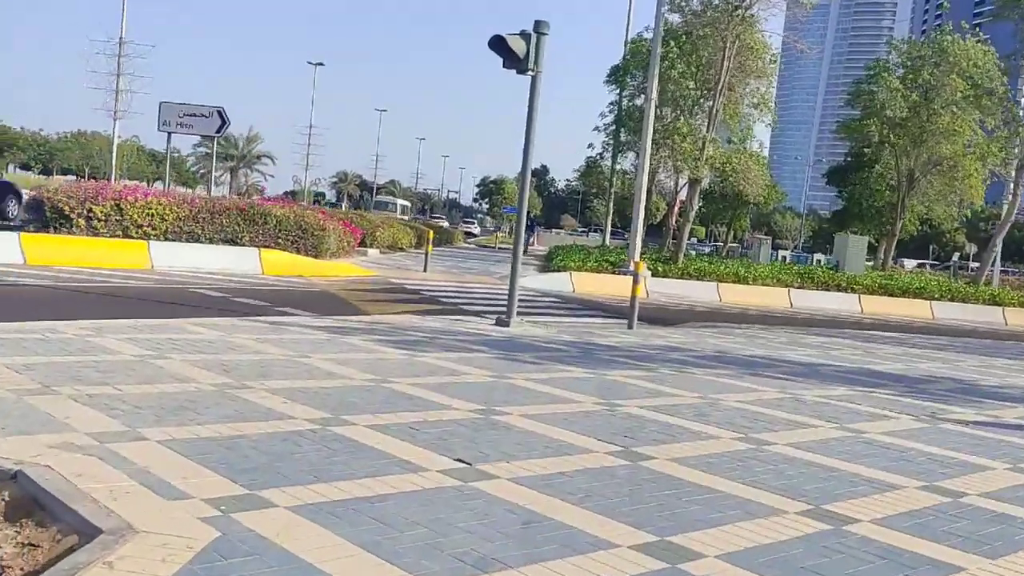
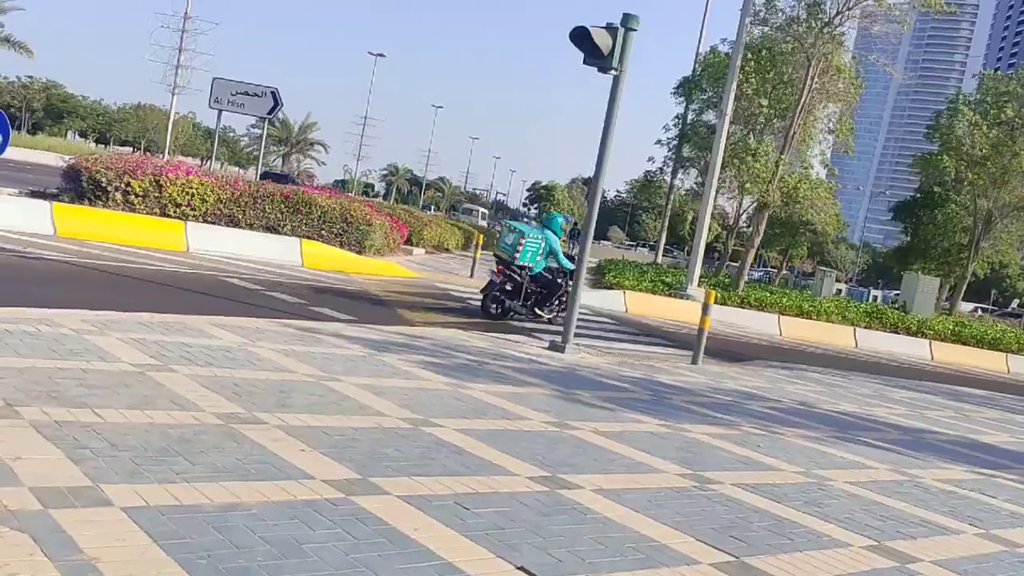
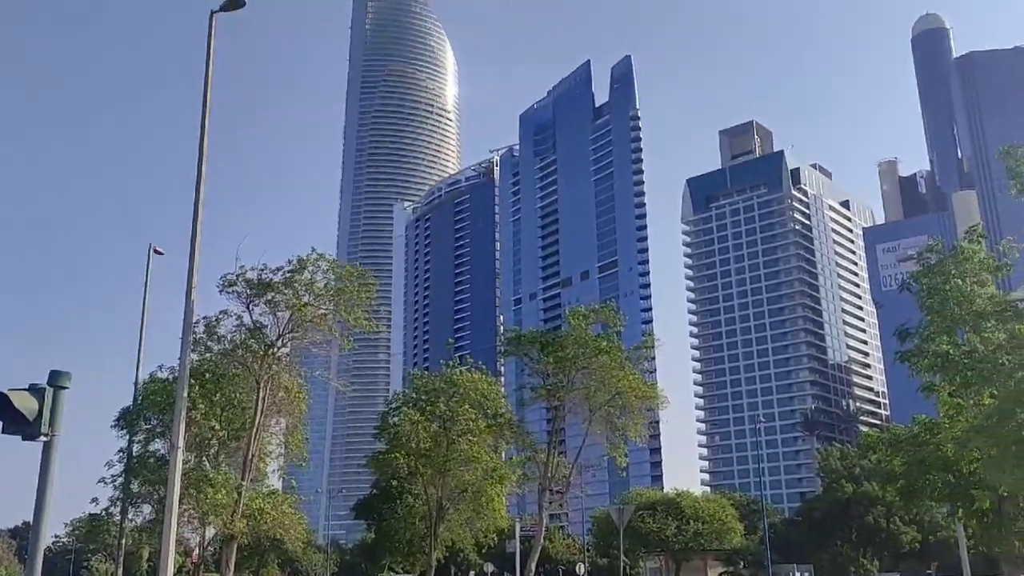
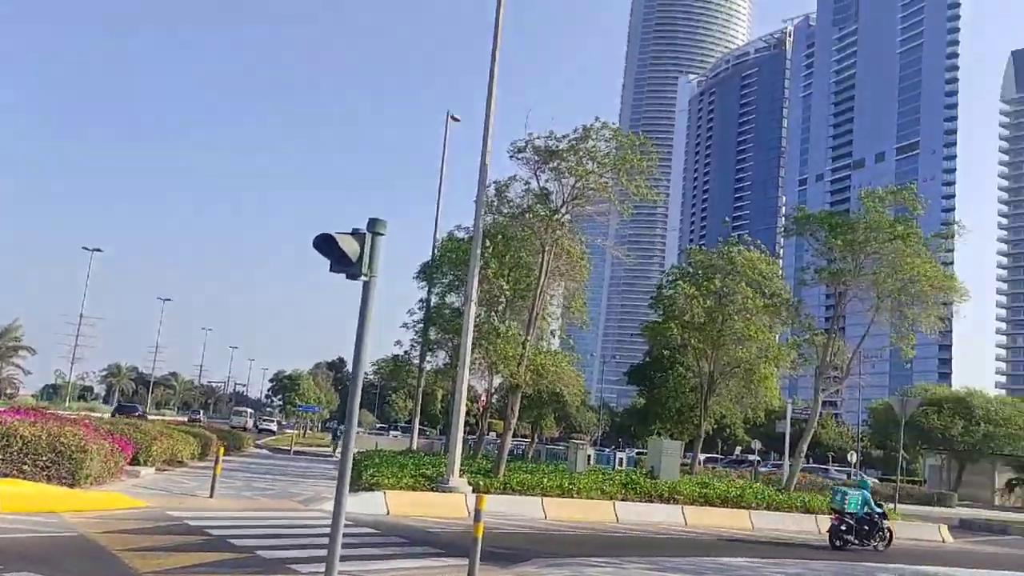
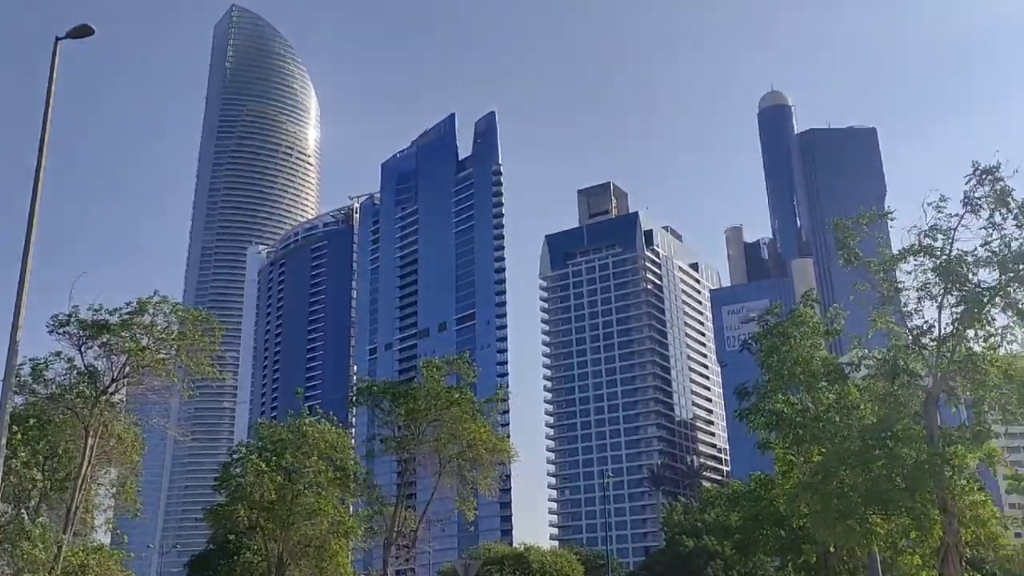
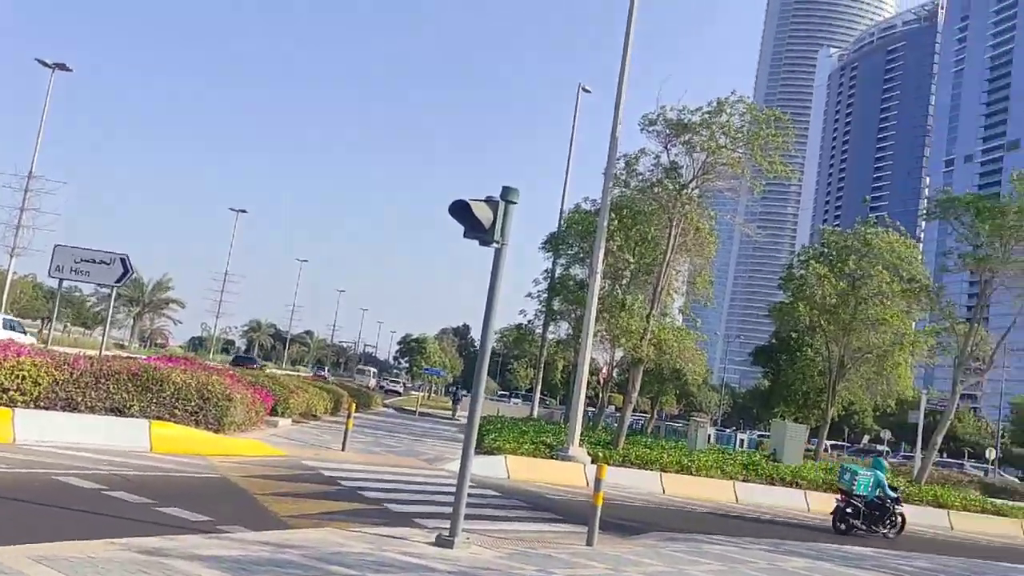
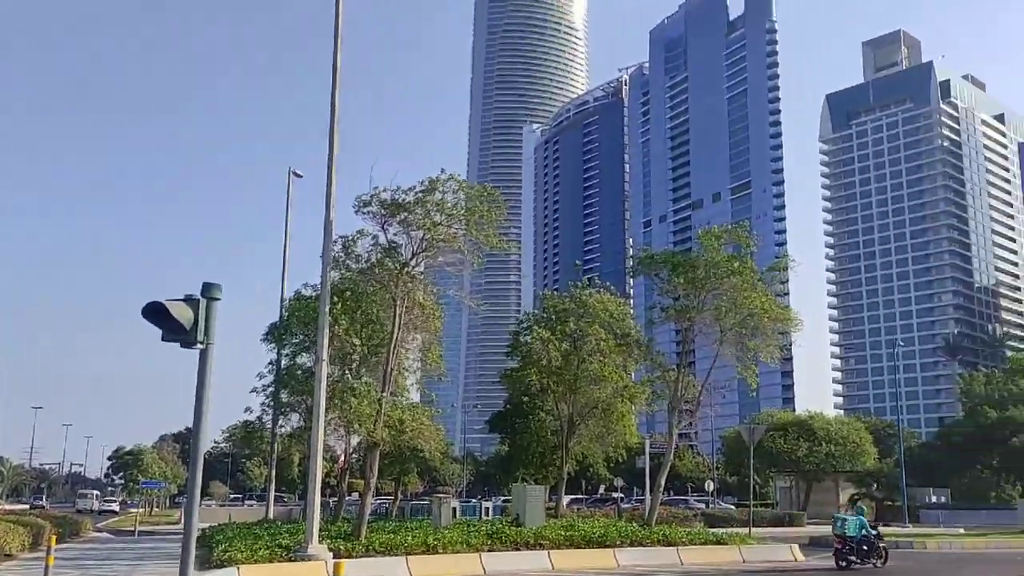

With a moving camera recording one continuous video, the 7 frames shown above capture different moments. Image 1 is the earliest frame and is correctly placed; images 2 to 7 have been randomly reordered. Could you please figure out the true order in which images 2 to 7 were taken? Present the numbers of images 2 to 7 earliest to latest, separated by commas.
2, 6, 4, 7, 3, 5
